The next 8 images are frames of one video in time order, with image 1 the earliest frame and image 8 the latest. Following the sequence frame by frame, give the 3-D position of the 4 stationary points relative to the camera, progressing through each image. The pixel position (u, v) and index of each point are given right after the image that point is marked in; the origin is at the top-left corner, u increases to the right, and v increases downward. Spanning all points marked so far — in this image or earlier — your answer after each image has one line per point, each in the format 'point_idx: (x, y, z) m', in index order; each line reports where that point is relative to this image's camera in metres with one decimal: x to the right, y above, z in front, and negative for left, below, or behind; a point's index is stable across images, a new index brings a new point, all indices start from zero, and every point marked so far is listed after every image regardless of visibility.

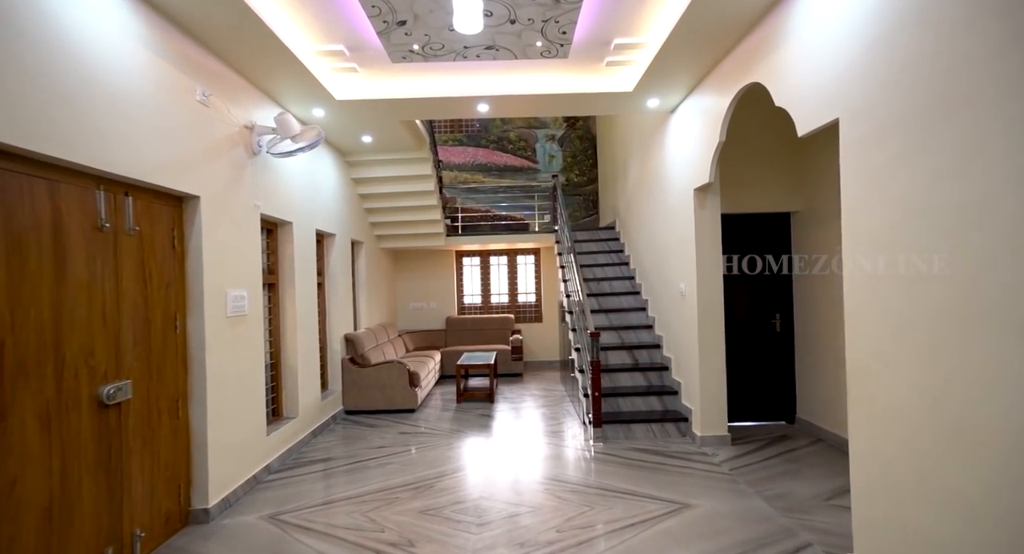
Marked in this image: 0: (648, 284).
0: (+1.5, -0.1, +5.4) m
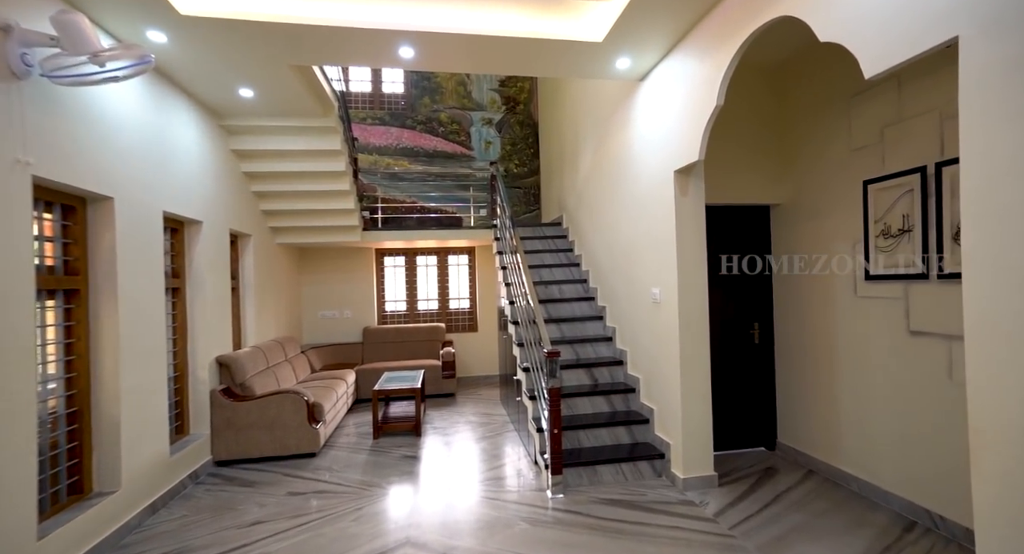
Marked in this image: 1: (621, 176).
0: (+0.9, -0.1, +4.5) m
1: (+1.0, +0.9, +4.2) m
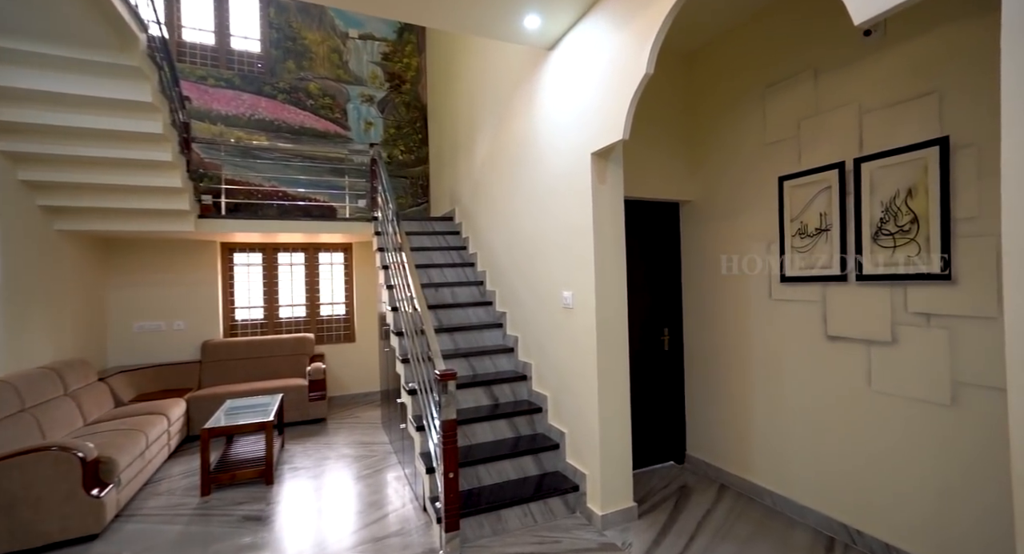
0: (0.0, -0.1, +4.0) m
1: (+0.1, +0.9, +3.6) m
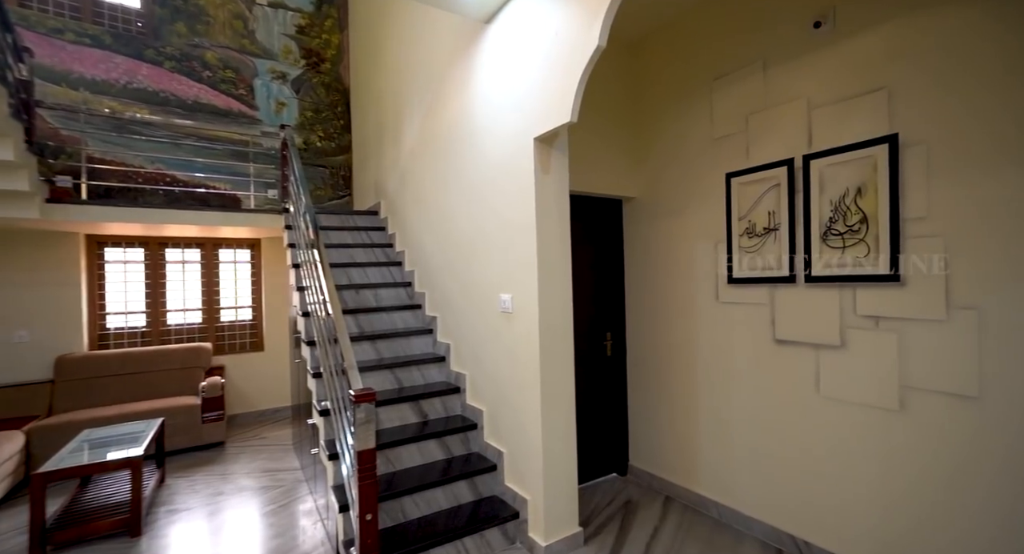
0: (-0.6, -0.1, +3.6) m
1: (-0.4, +0.9, +3.2) m
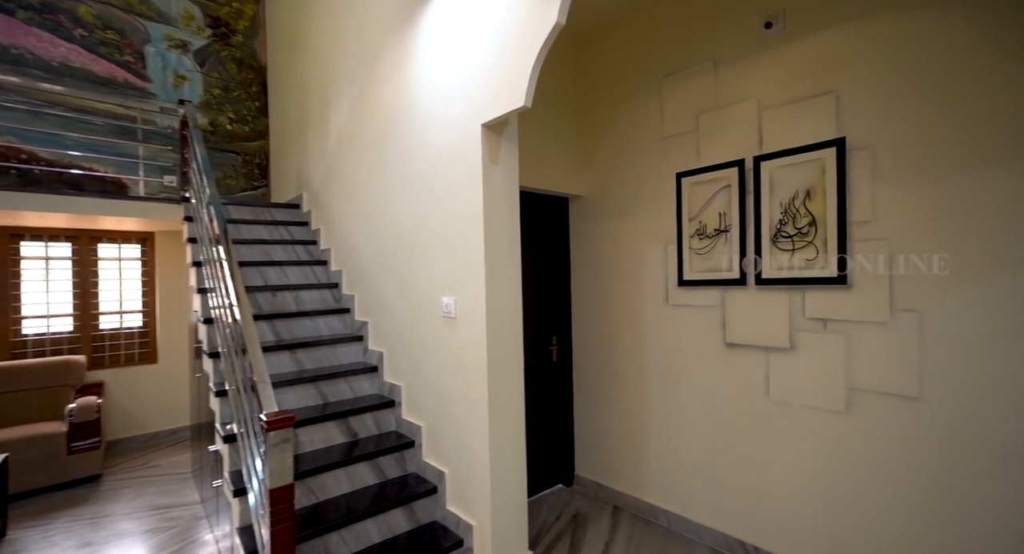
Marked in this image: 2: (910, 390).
0: (-1.0, -0.1, +3.2) m
1: (-0.7, +0.9, +2.9) m
2: (+1.8, -0.5, +2.2) m
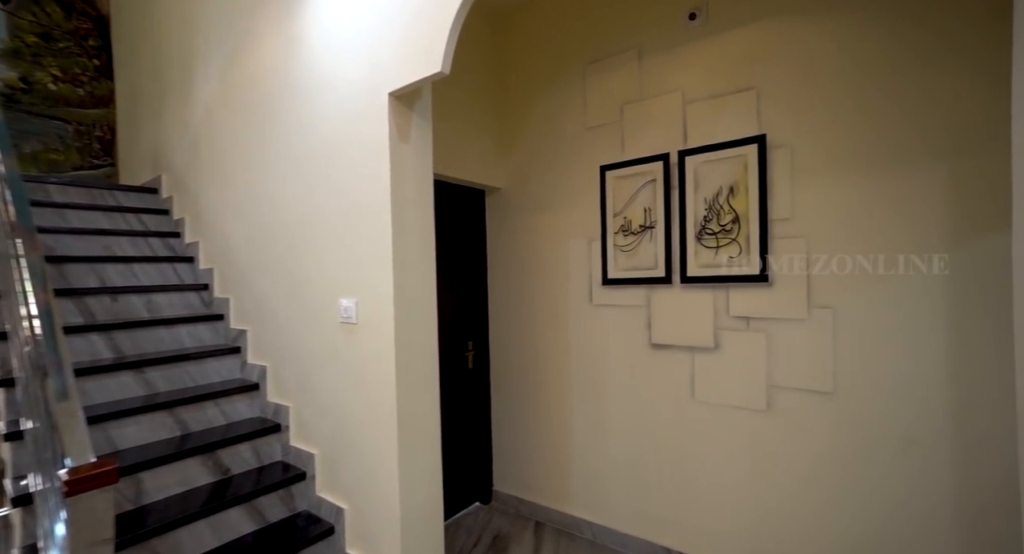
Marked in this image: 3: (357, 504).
0: (-1.5, -0.1, +2.7) m
1: (-1.2, +0.9, +2.4) m
2: (+1.4, -0.5, +2.2) m
3: (-0.7, -1.0, +2.1) m
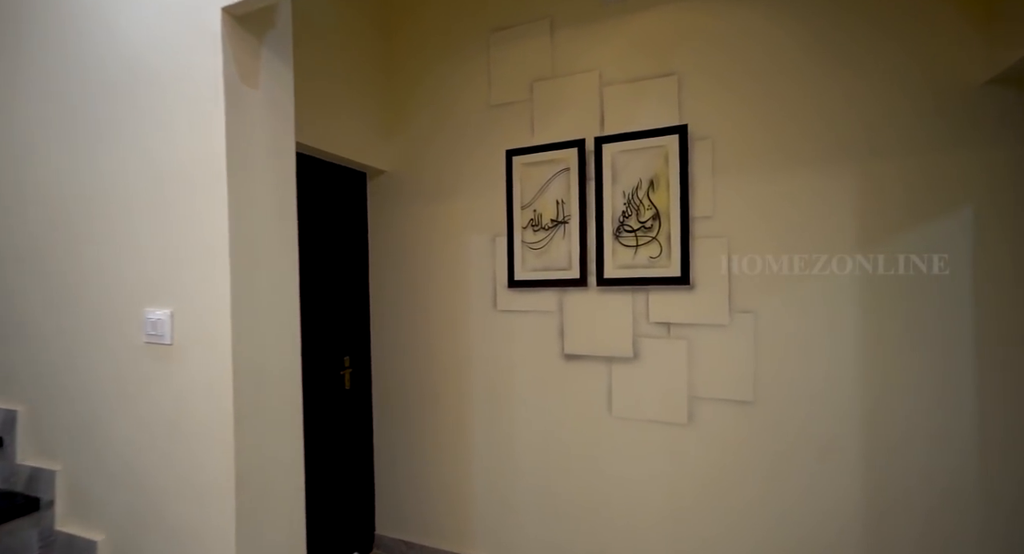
0: (-1.9, -0.1, +1.8) m
1: (-1.6, +0.9, +1.6) m
2: (+1.0, -0.5, +2.1) m
3: (-1.0, -1.0, +1.4) m
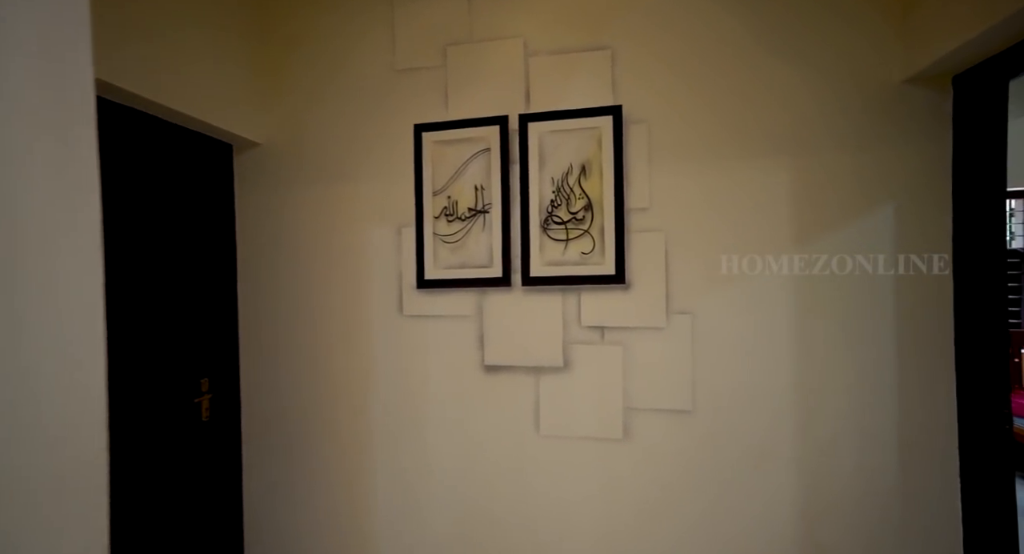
0: (-2.1, -0.1, +1.0) m
1: (-1.8, +0.9, +1.0) m
2: (+0.7, -0.5, +1.9) m
3: (-1.2, -1.0, +0.8) m
